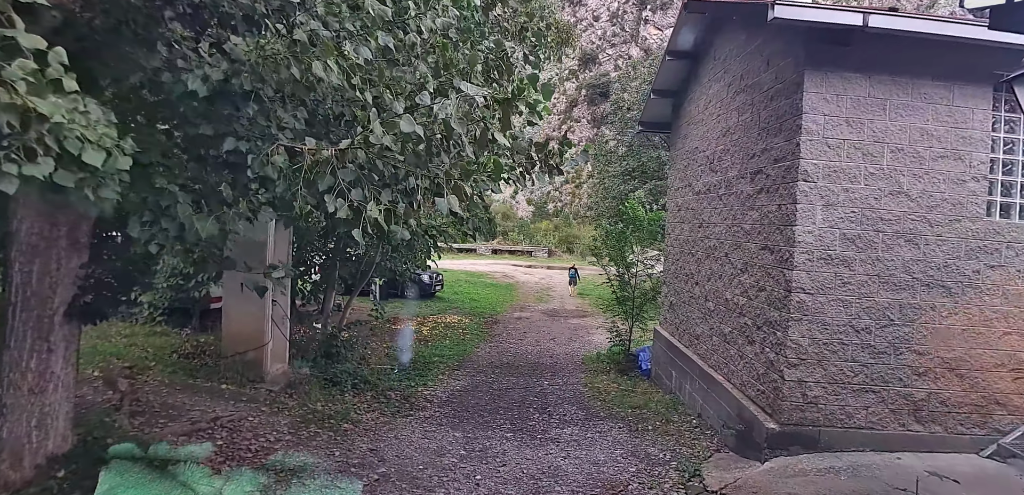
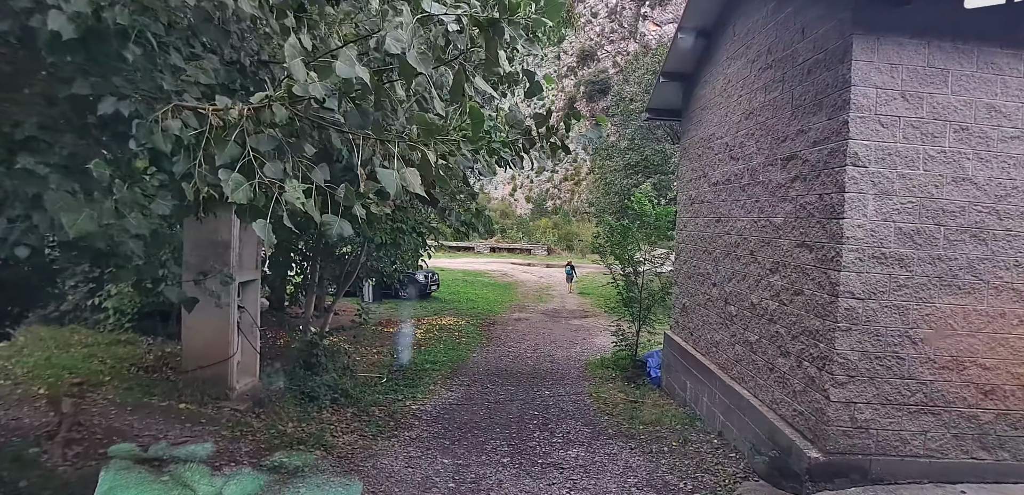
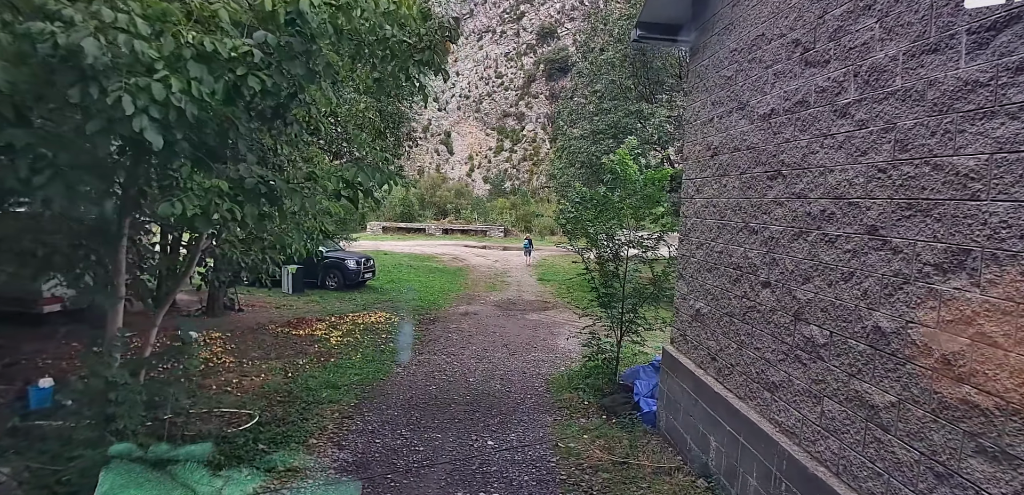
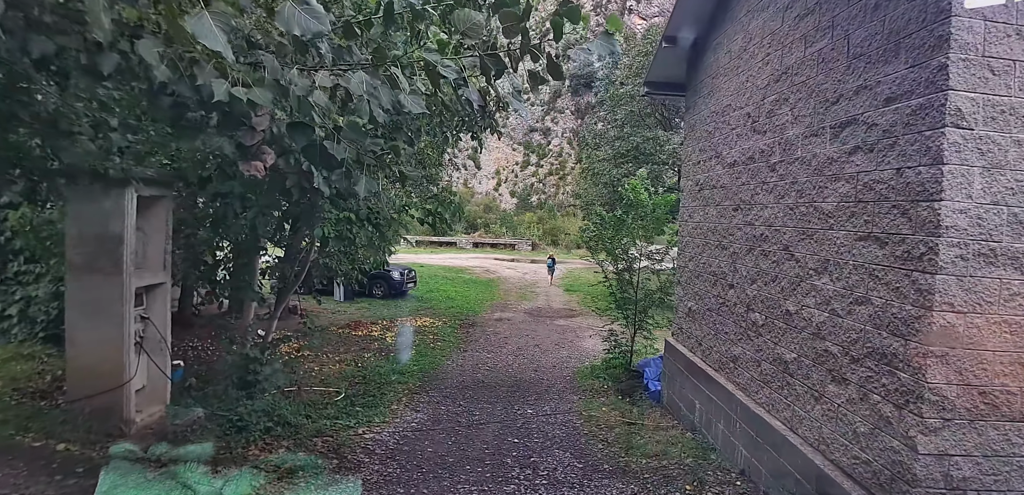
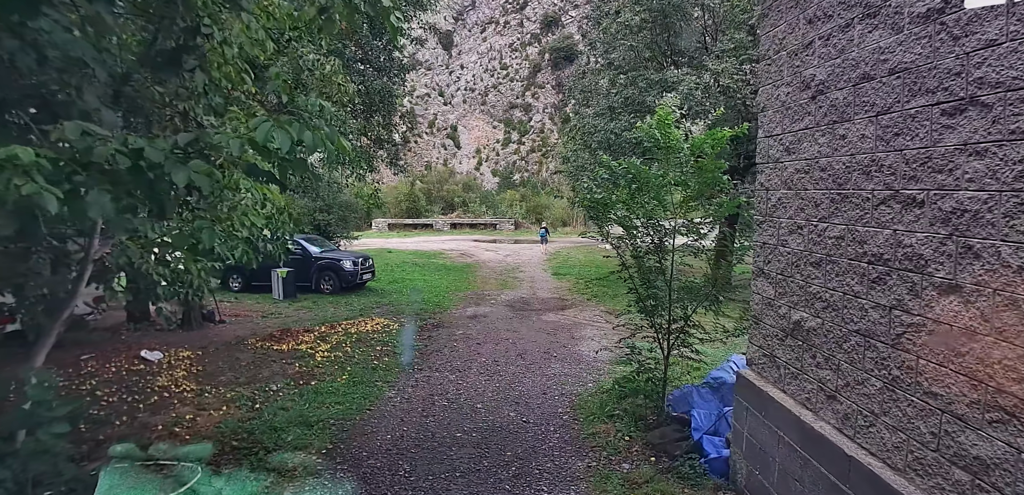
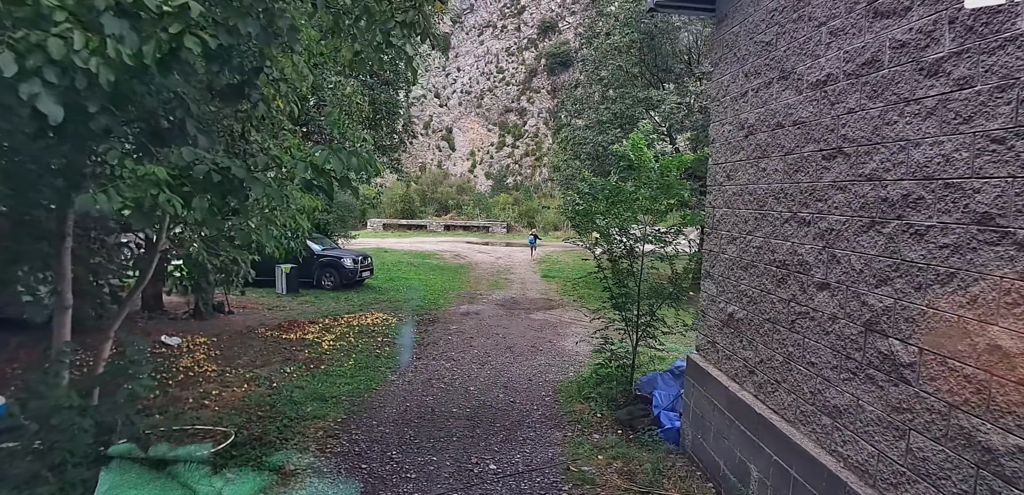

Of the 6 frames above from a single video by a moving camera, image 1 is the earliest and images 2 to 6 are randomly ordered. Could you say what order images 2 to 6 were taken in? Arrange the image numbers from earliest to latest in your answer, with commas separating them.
2, 4, 3, 6, 5
